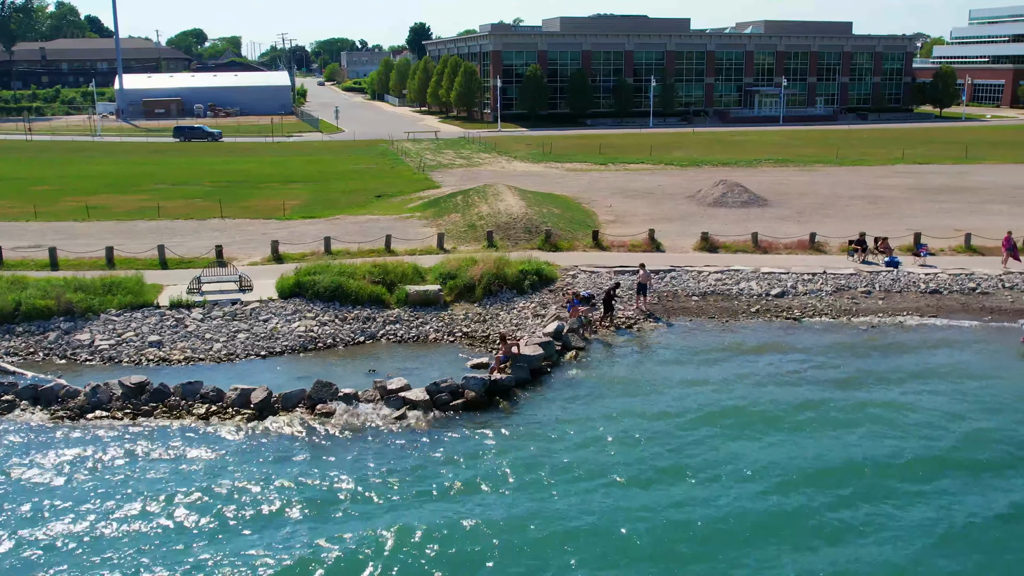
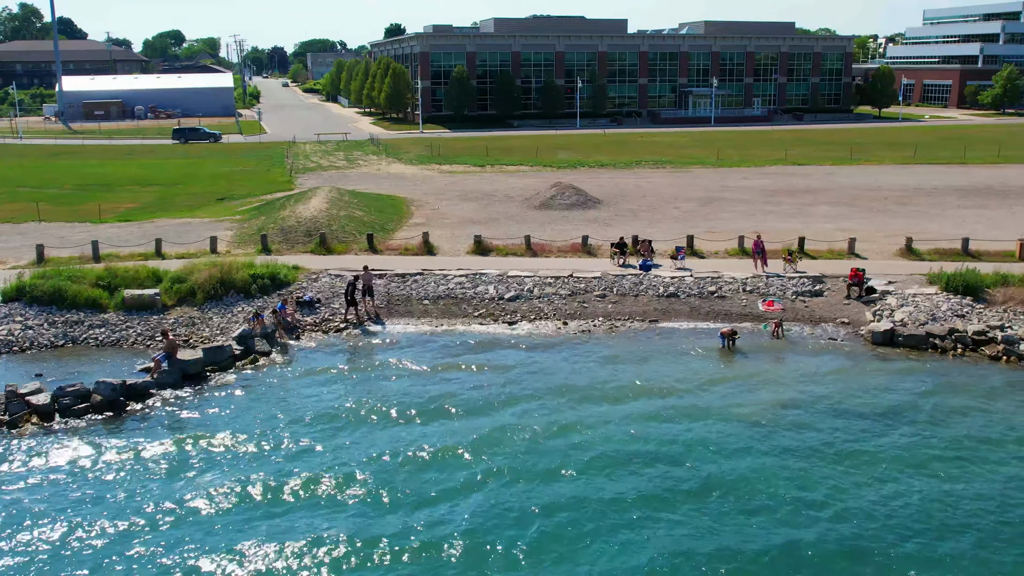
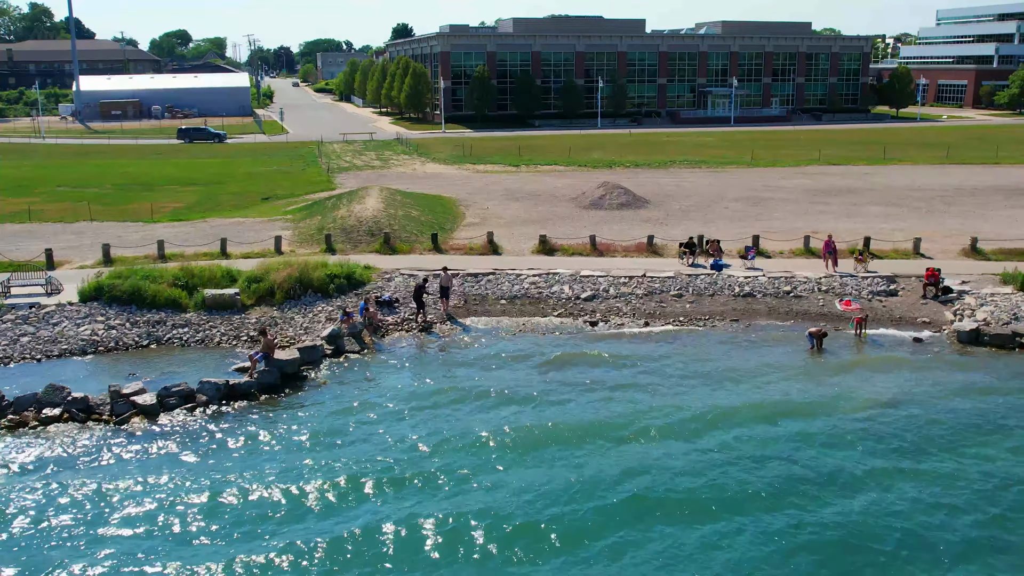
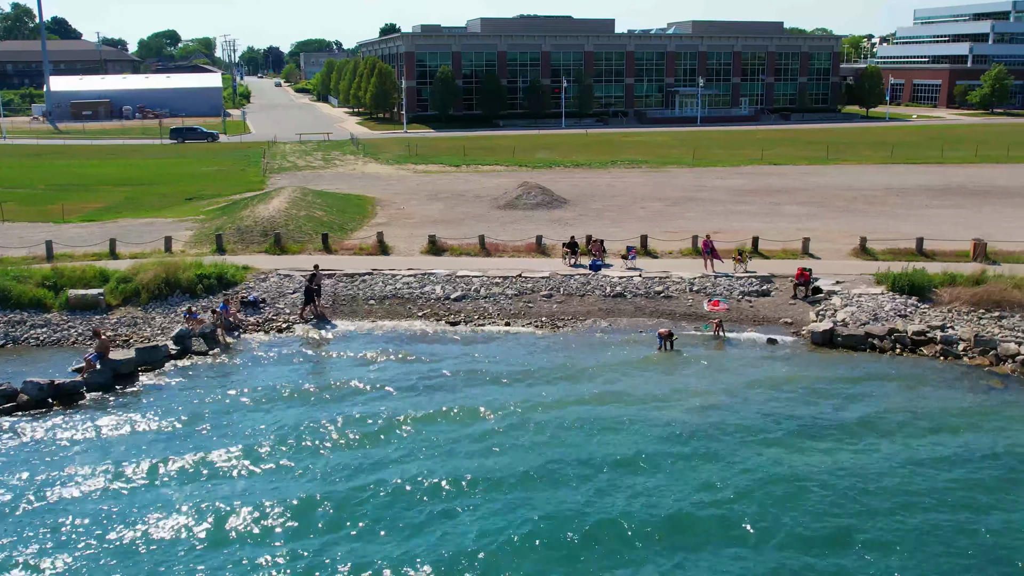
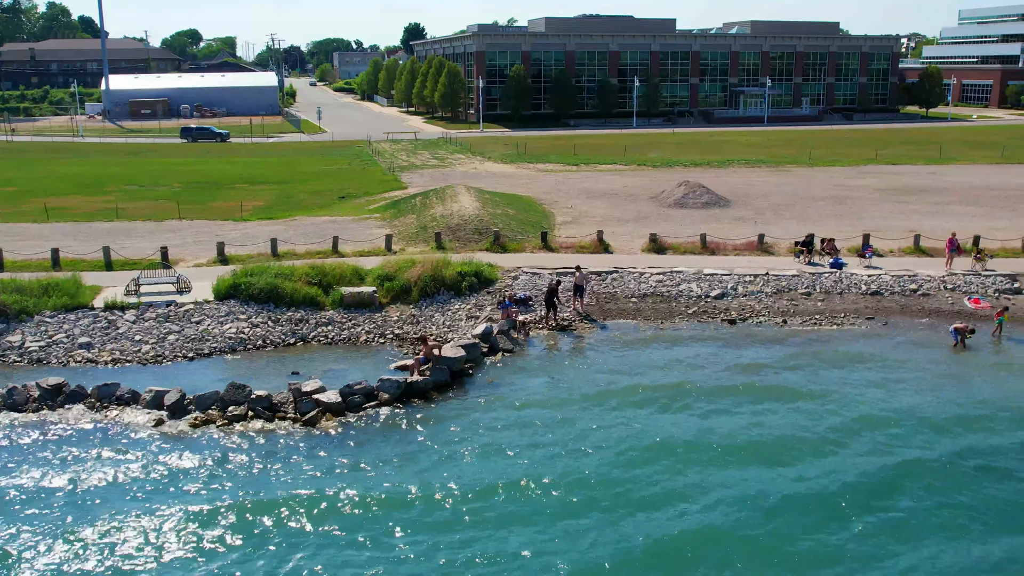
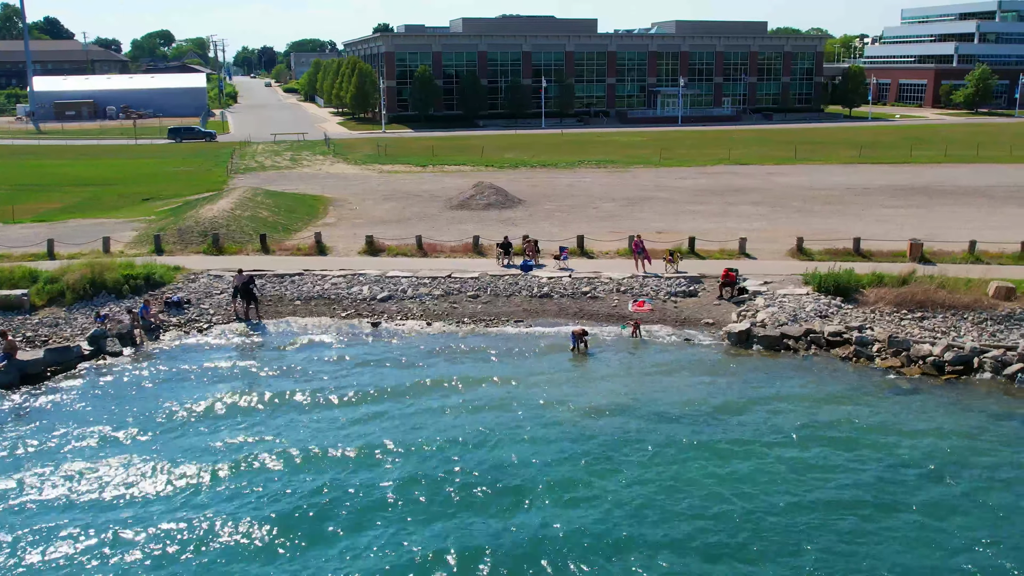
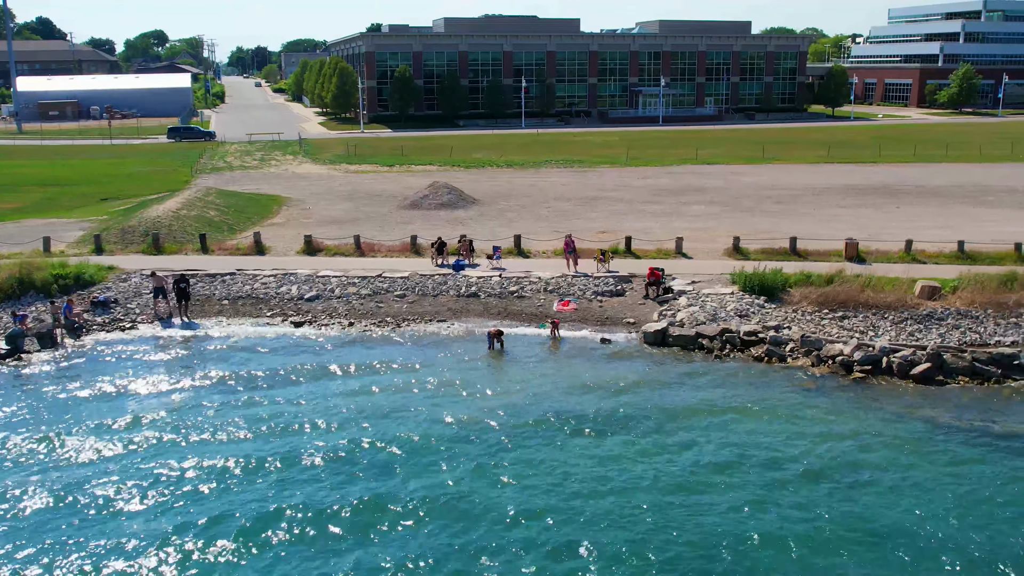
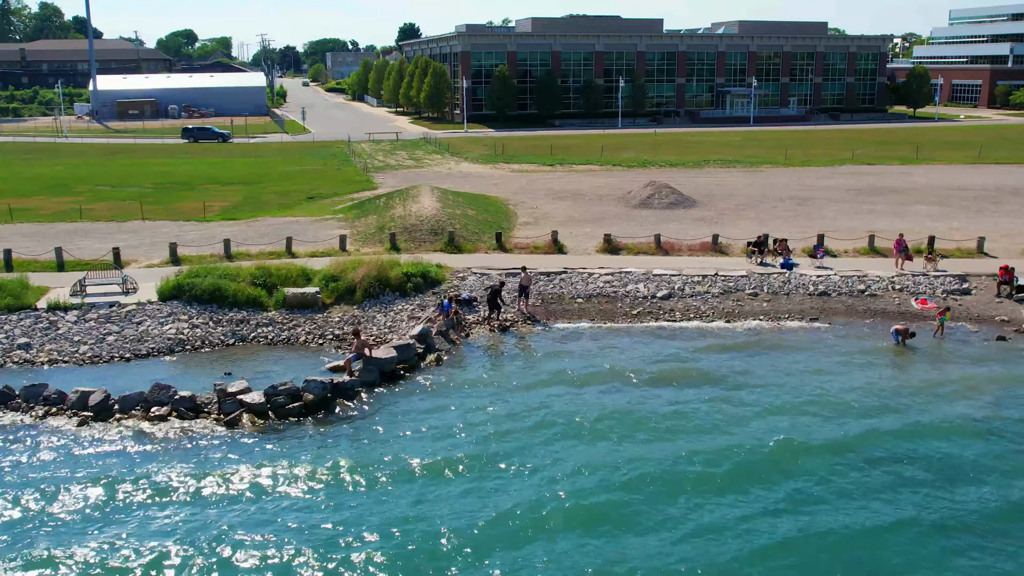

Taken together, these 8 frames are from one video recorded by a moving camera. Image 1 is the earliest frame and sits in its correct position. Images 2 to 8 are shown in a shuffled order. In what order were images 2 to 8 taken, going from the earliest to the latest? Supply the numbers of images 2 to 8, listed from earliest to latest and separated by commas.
5, 8, 3, 2, 4, 6, 7
